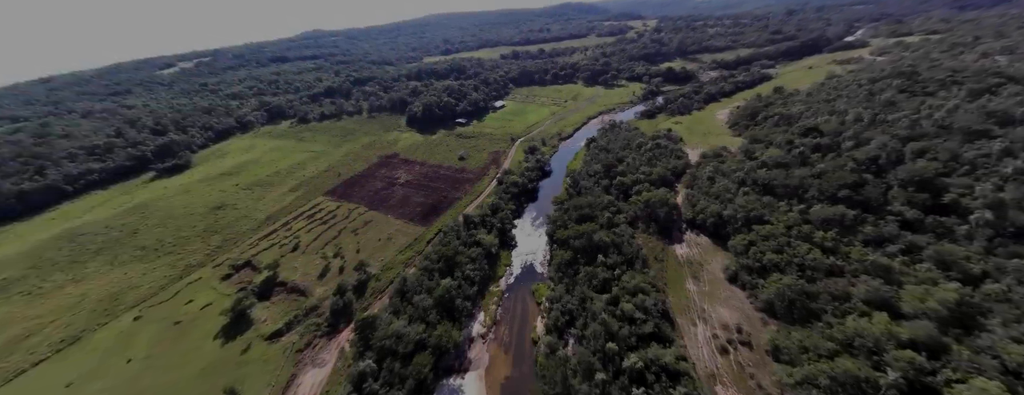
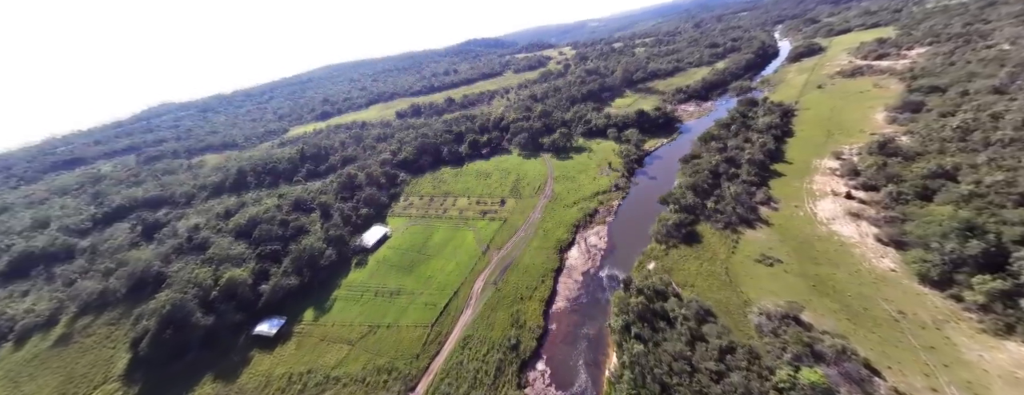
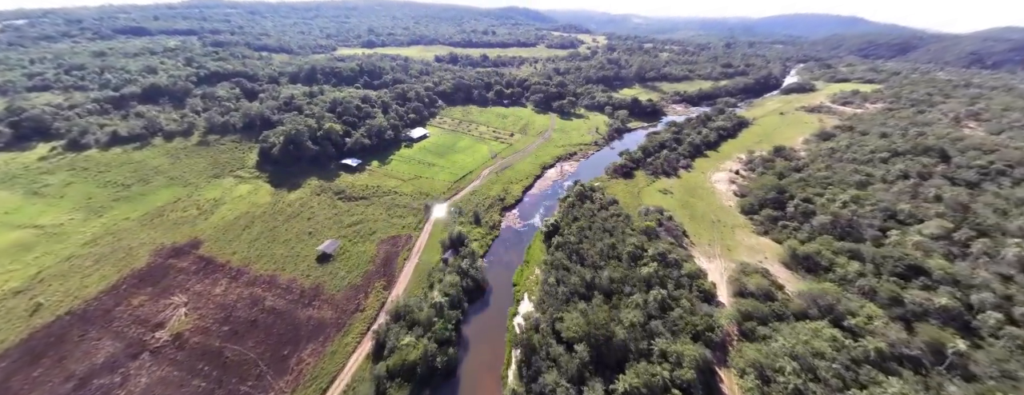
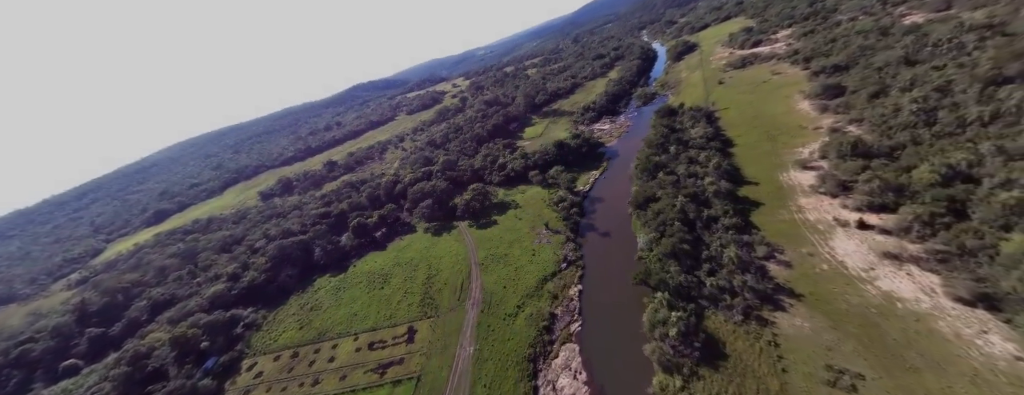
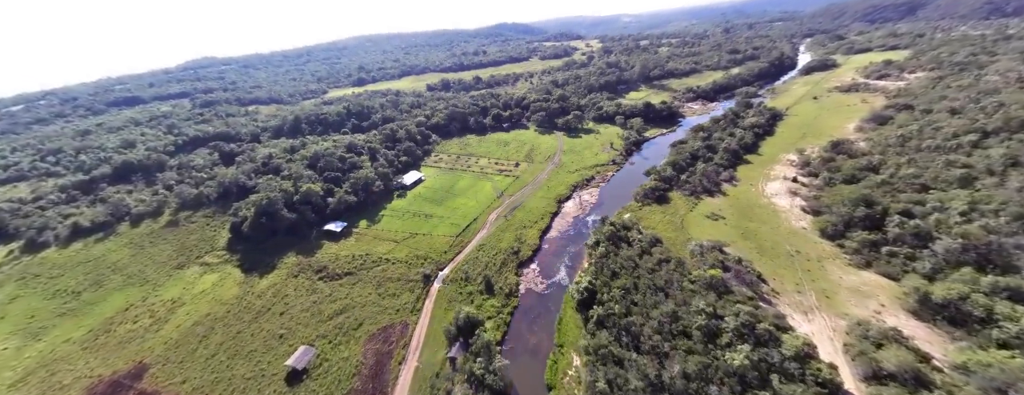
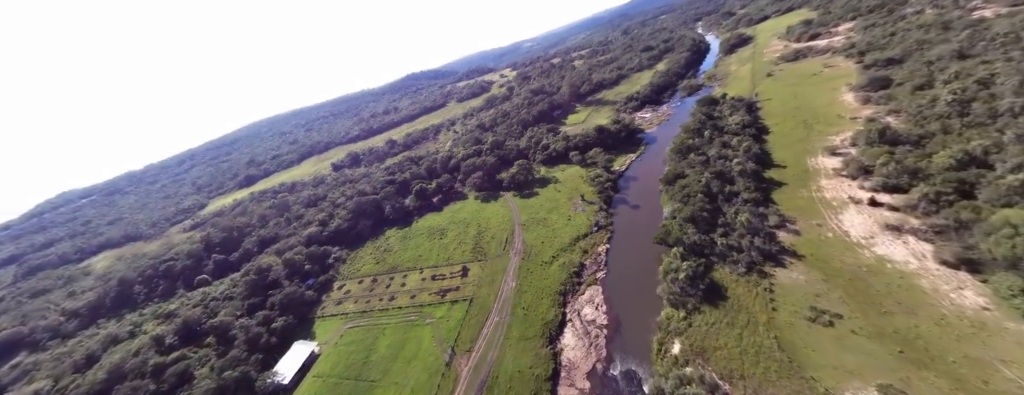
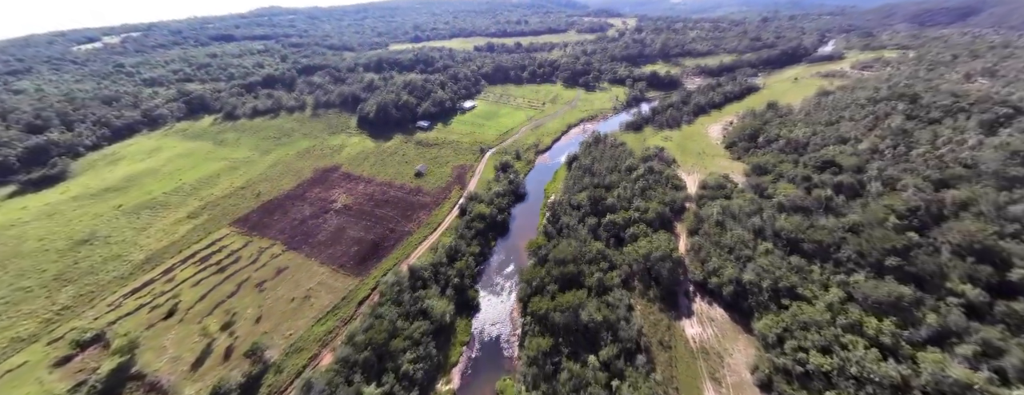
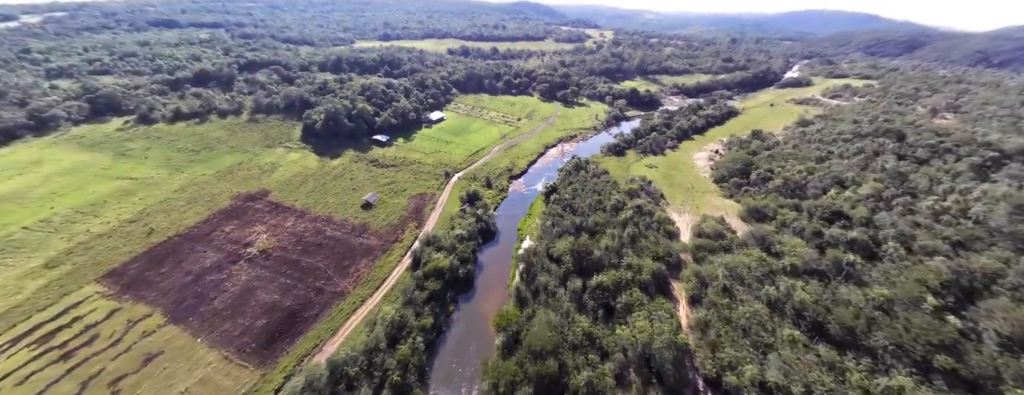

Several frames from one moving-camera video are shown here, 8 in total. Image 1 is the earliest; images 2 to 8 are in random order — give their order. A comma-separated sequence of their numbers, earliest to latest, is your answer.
7, 8, 3, 5, 2, 6, 4
